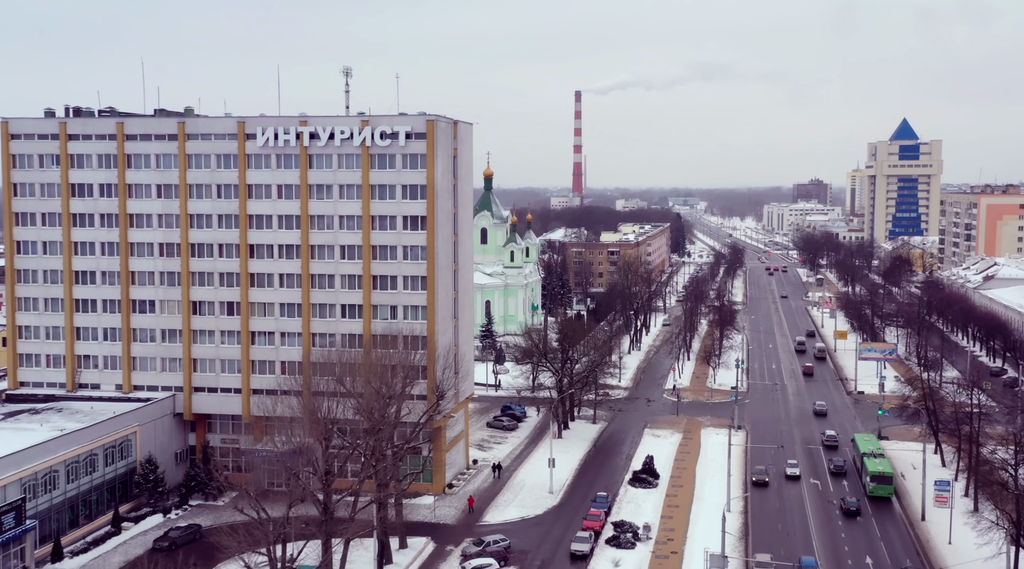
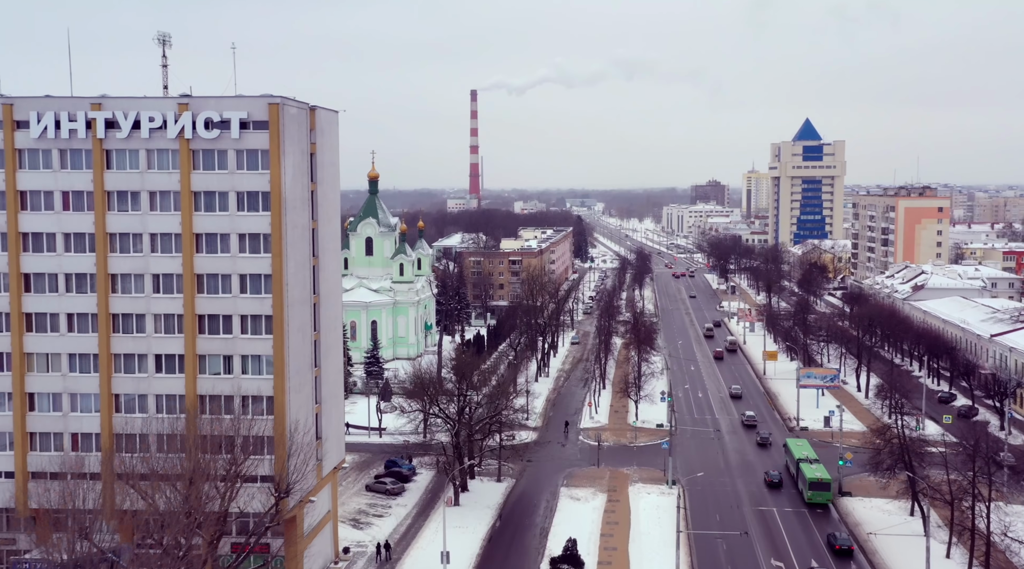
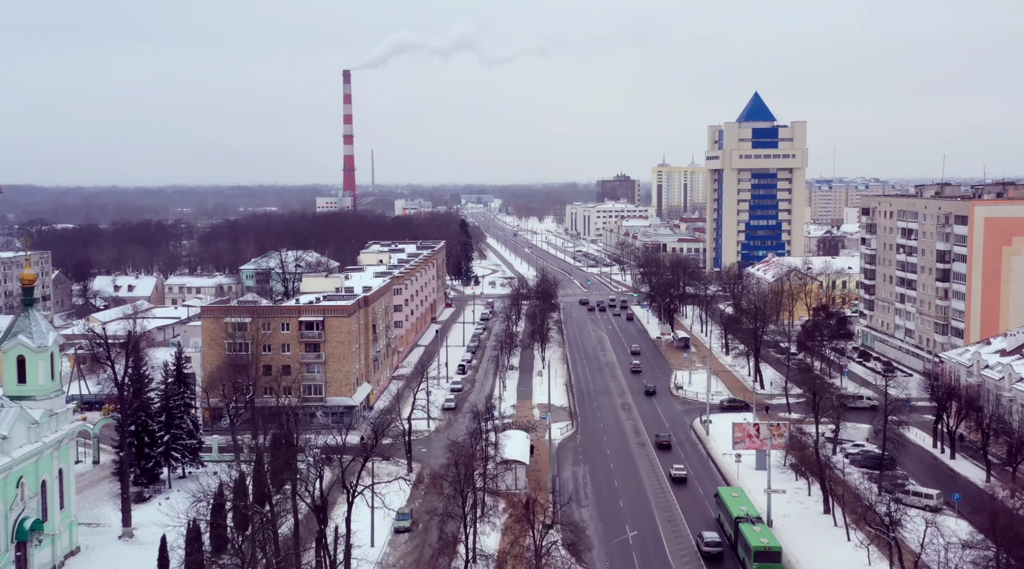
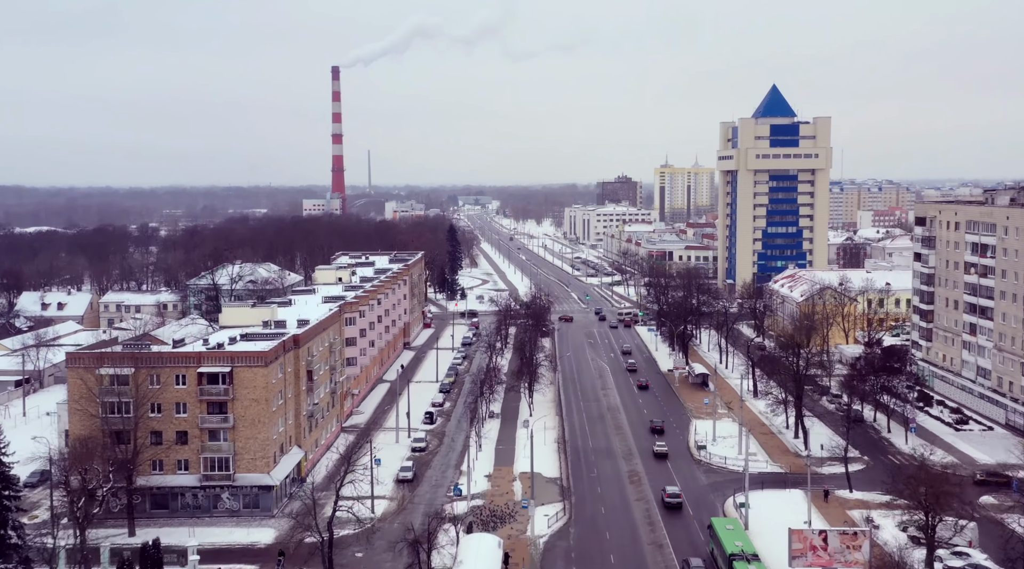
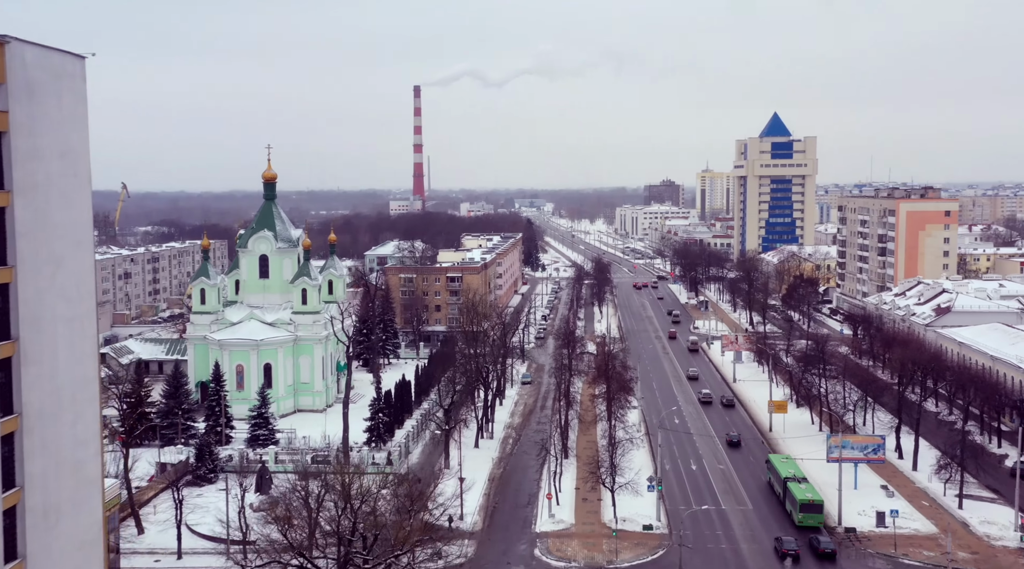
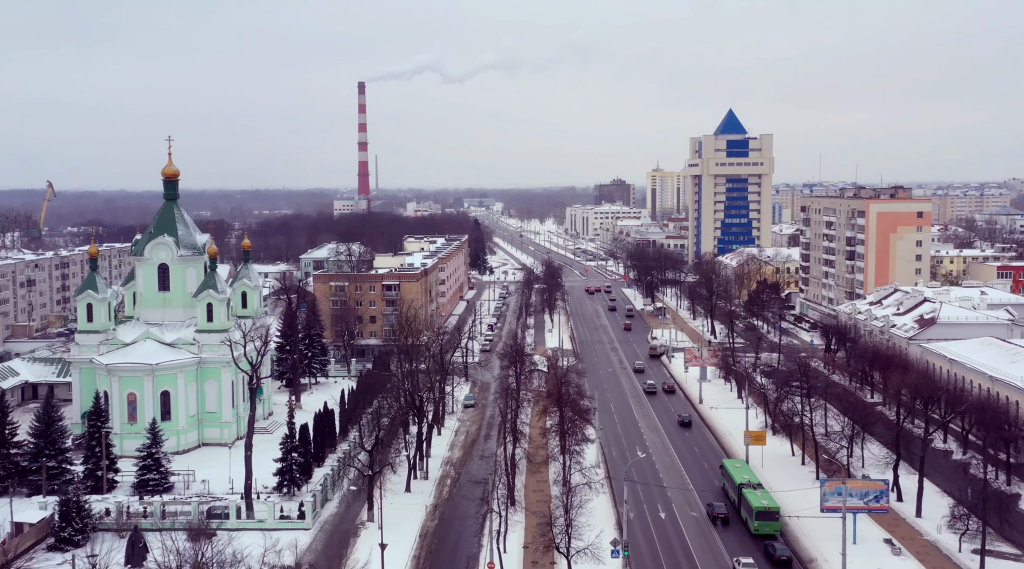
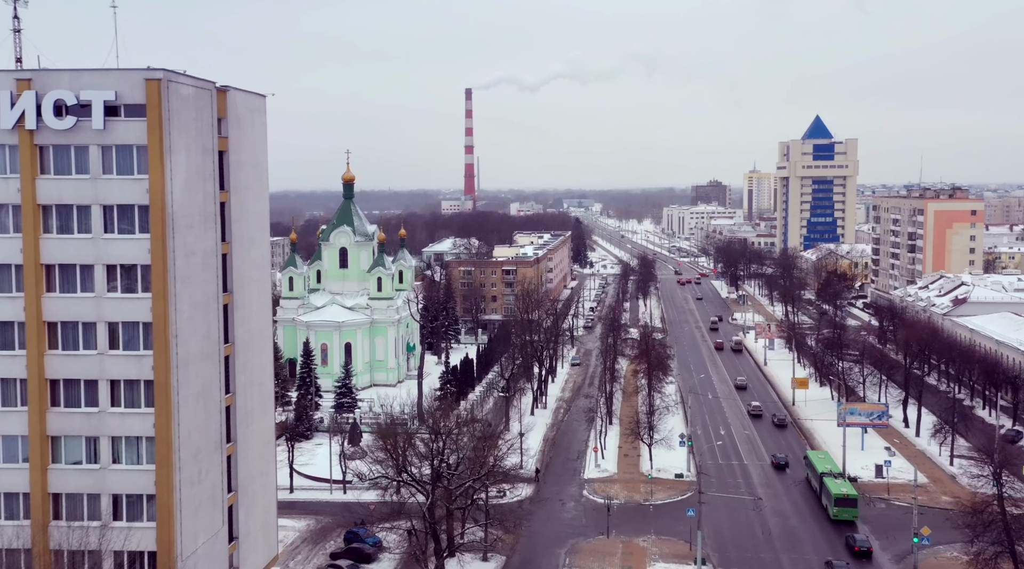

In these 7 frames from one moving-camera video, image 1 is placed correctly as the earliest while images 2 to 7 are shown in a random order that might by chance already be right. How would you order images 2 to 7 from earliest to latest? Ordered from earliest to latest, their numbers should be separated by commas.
2, 7, 5, 6, 3, 4
